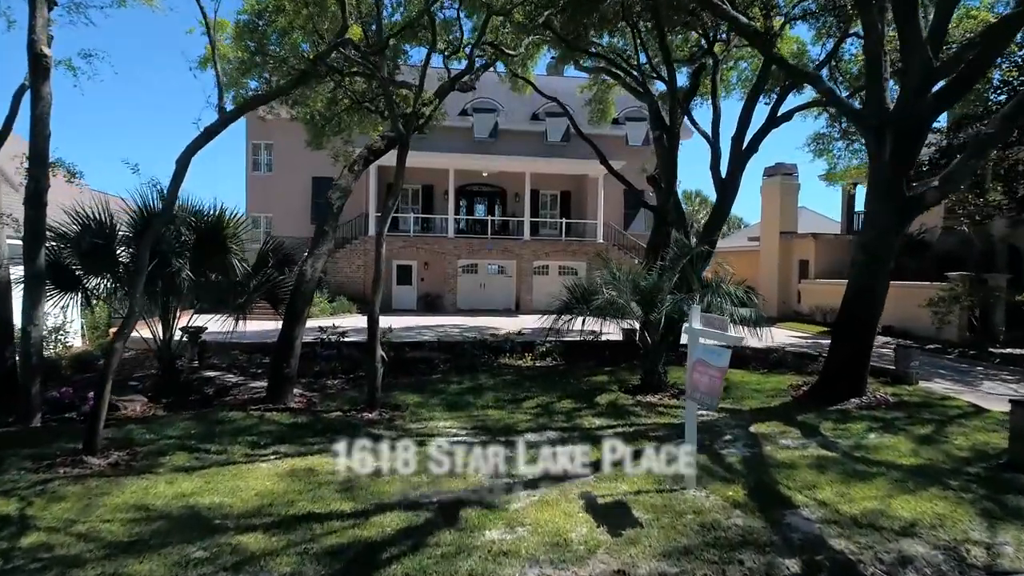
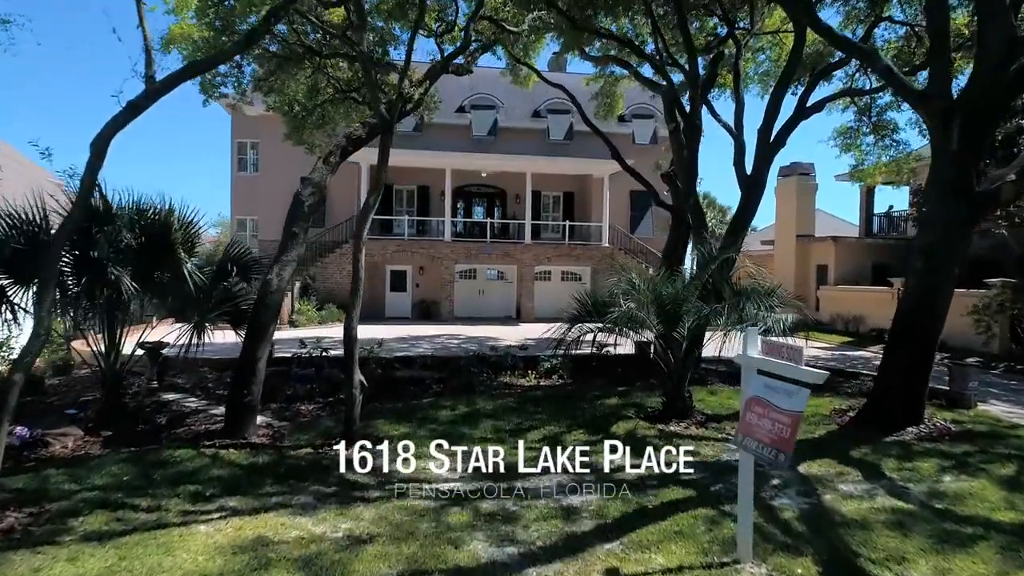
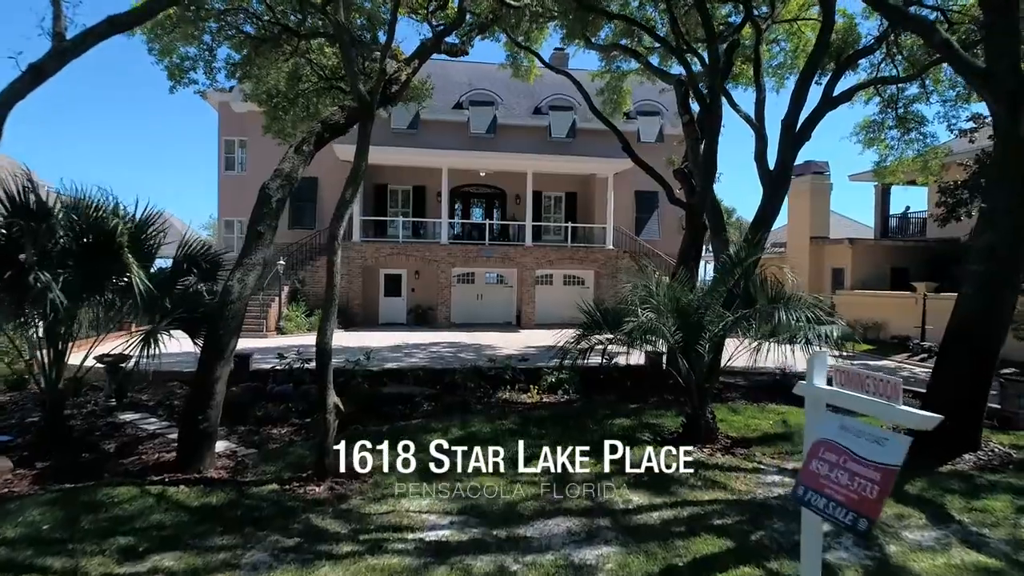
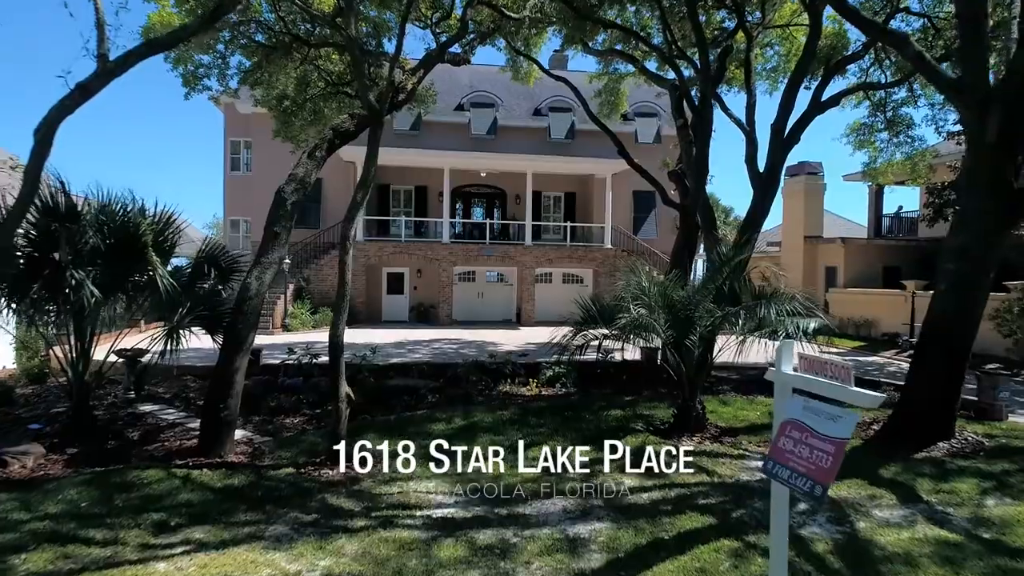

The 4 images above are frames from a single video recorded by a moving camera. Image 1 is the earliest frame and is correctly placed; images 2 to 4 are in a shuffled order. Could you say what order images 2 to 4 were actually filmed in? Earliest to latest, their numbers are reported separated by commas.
2, 4, 3
